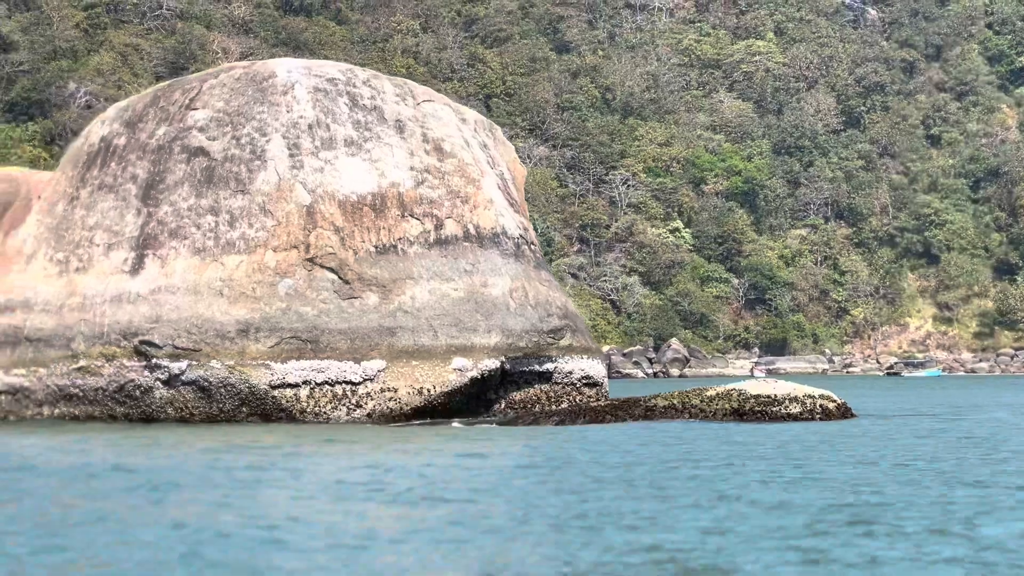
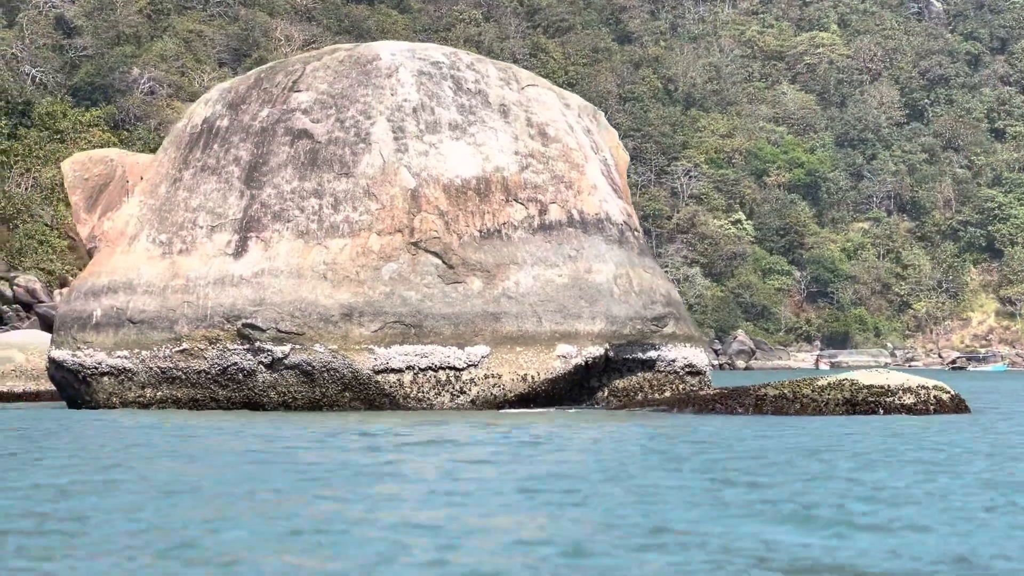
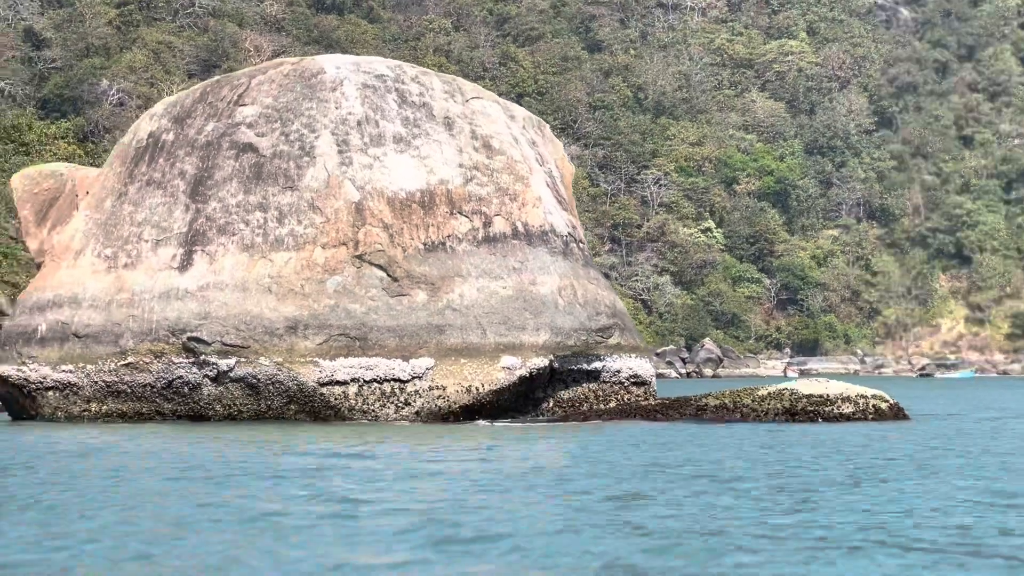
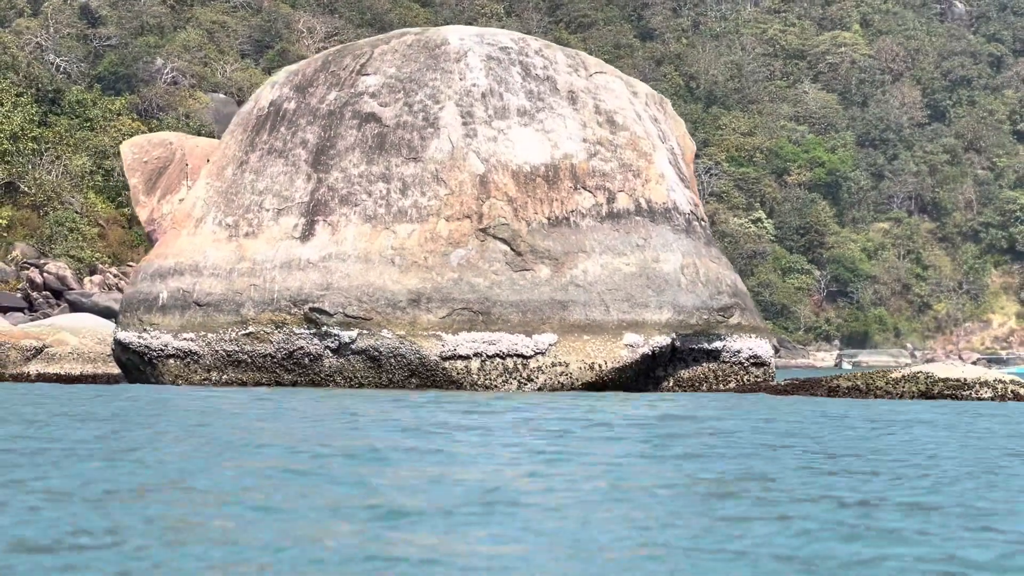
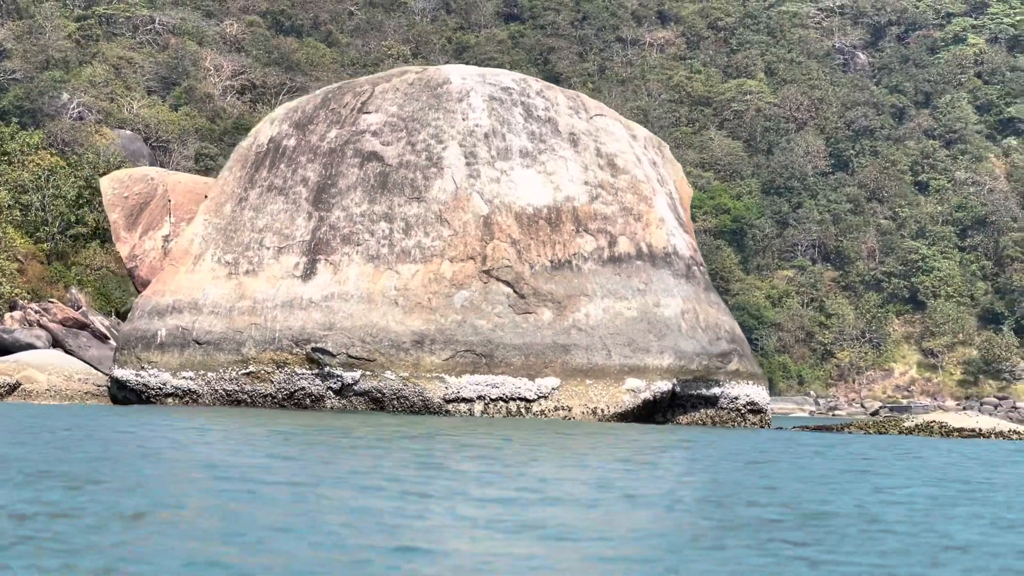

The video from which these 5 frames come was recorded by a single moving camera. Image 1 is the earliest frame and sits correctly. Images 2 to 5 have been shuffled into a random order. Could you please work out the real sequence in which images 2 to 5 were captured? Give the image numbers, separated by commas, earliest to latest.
3, 2, 4, 5
